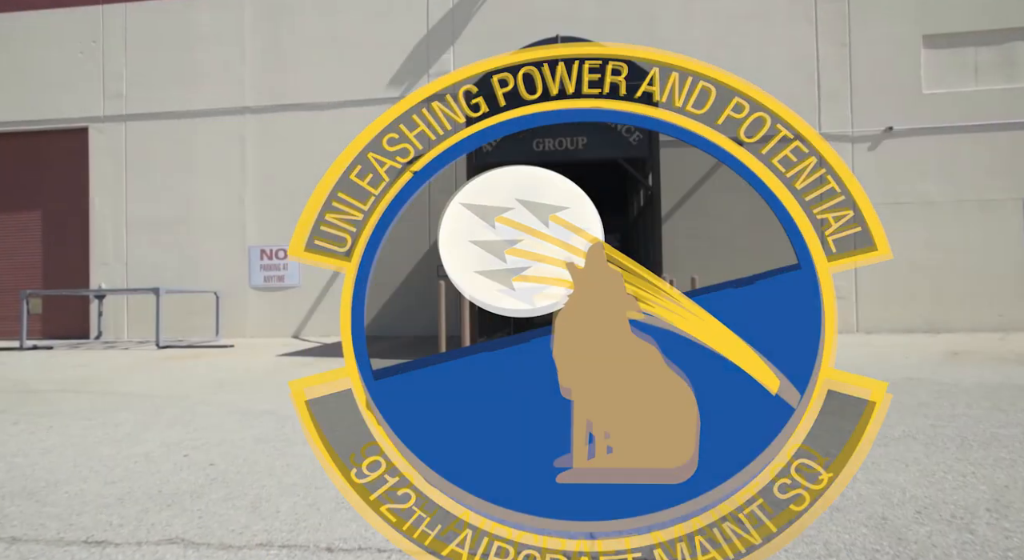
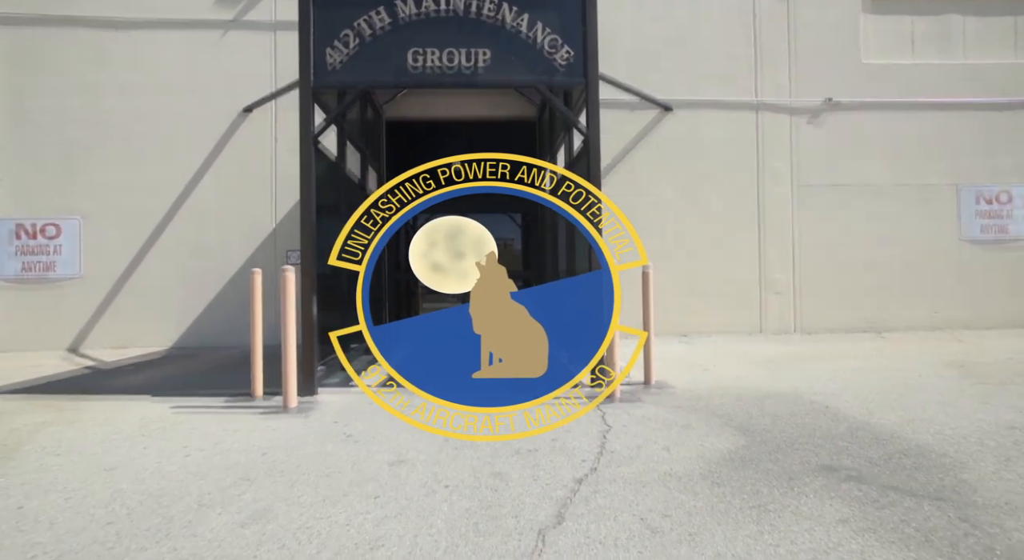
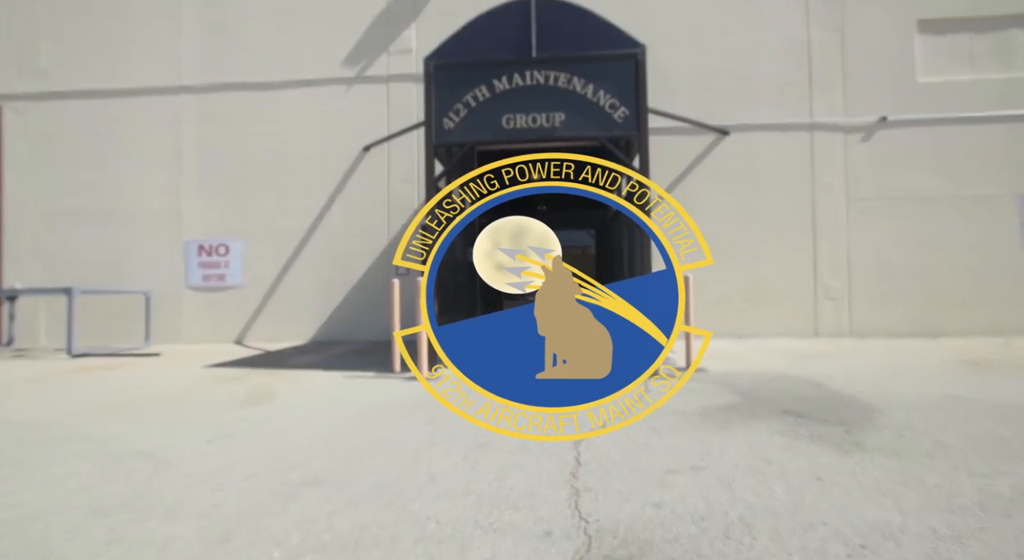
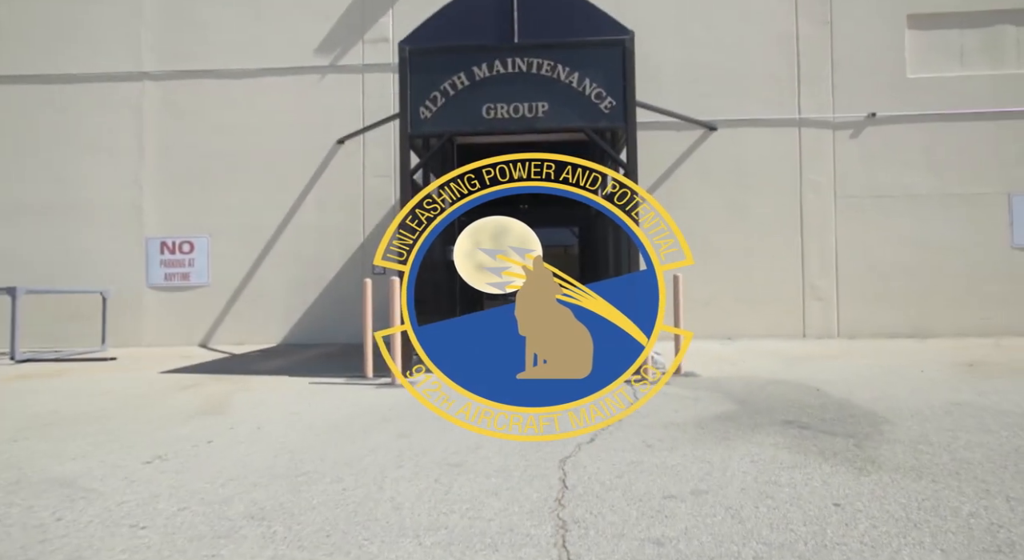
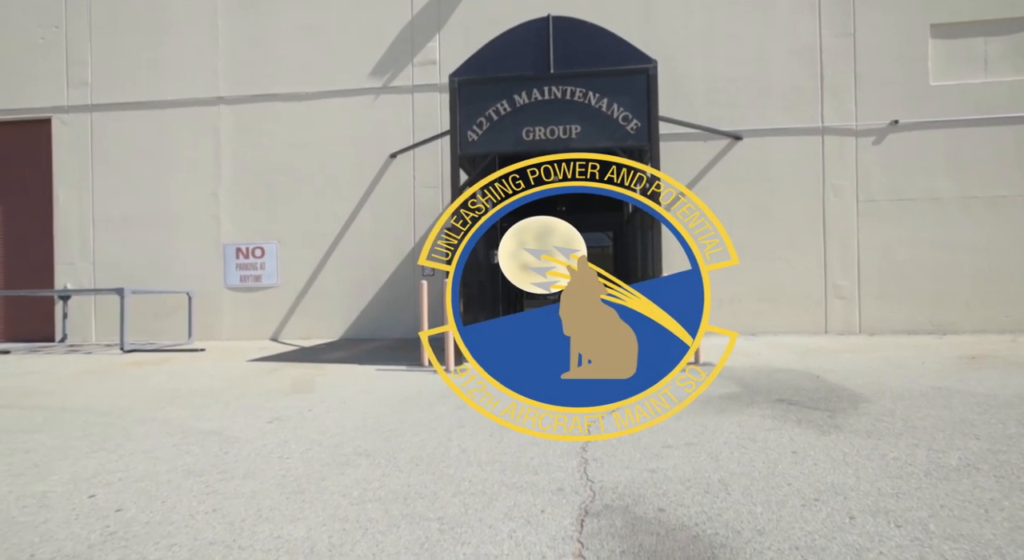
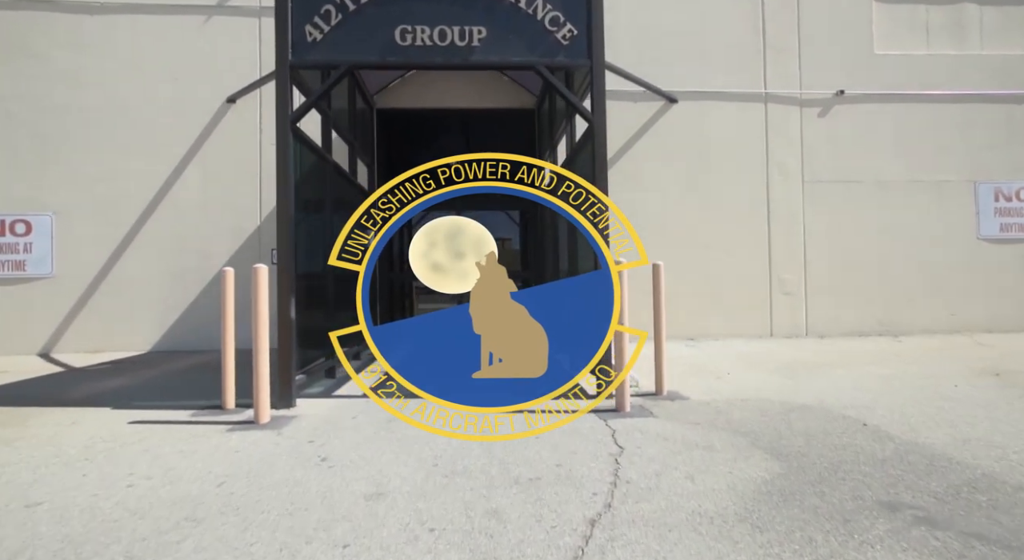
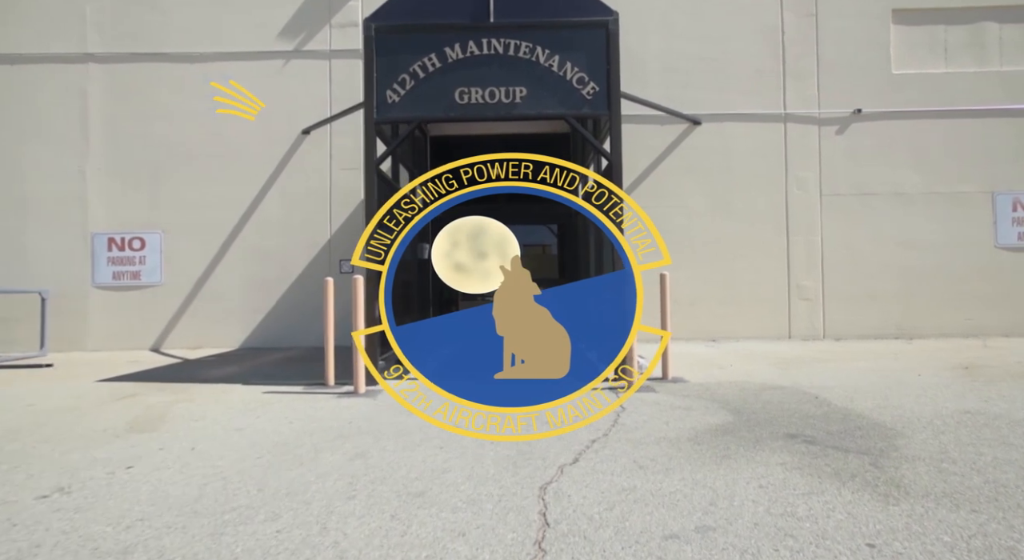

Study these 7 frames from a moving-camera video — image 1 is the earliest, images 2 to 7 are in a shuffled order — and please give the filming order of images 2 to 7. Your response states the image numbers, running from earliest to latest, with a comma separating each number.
5, 3, 4, 7, 2, 6
